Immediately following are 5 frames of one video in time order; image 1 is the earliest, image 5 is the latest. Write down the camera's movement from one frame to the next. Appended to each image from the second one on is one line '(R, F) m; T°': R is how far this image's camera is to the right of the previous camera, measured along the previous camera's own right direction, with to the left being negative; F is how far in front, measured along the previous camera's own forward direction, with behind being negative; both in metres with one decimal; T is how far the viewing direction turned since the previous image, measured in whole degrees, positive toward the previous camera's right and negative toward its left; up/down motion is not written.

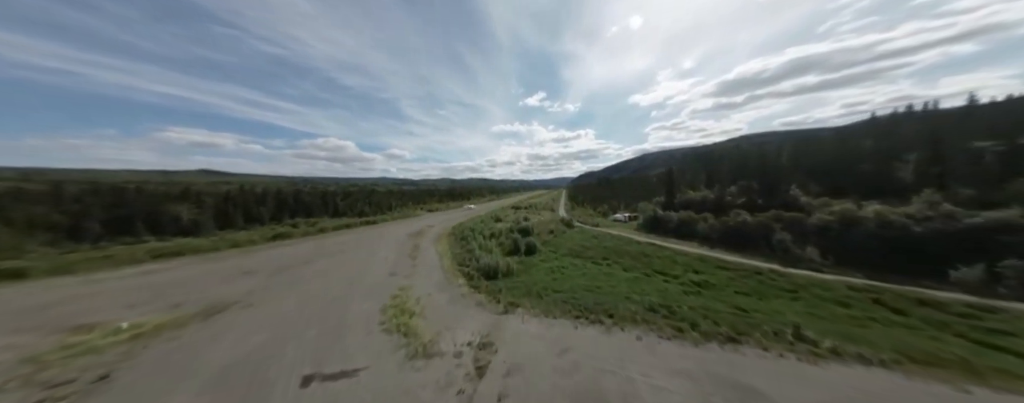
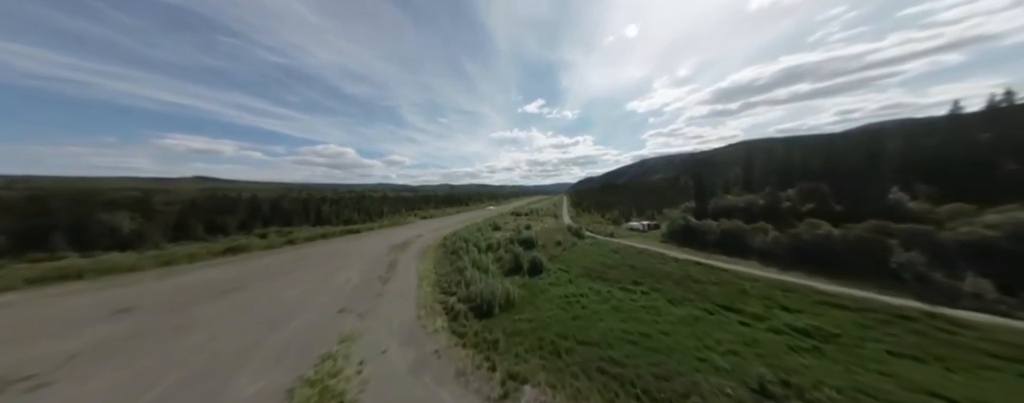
(-0.1, +3.3) m; 0°
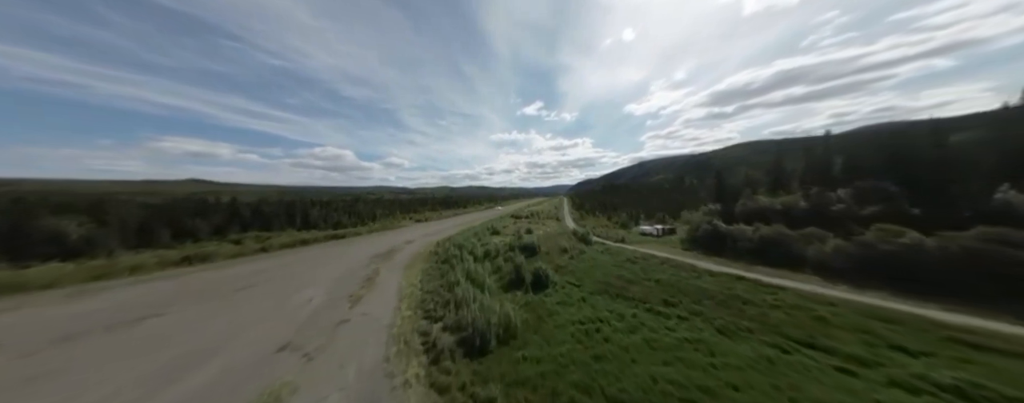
(-0.1, +2.0) m; 0°
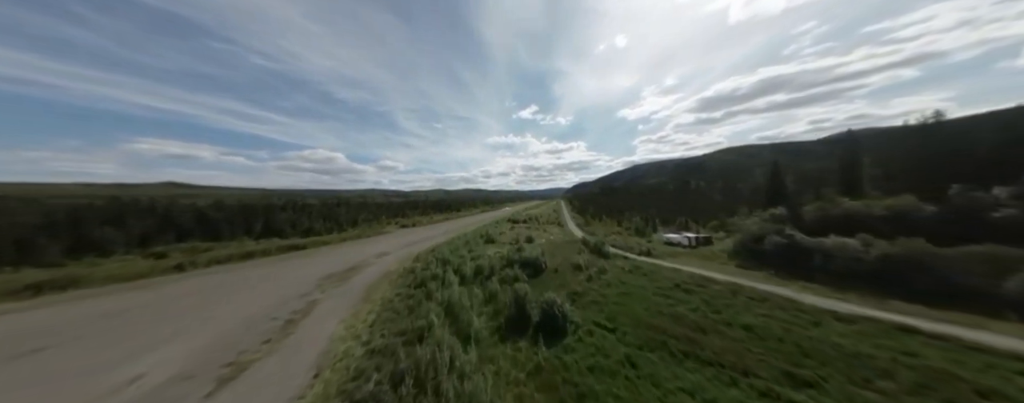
(-0.2, +3.9) m; +1°
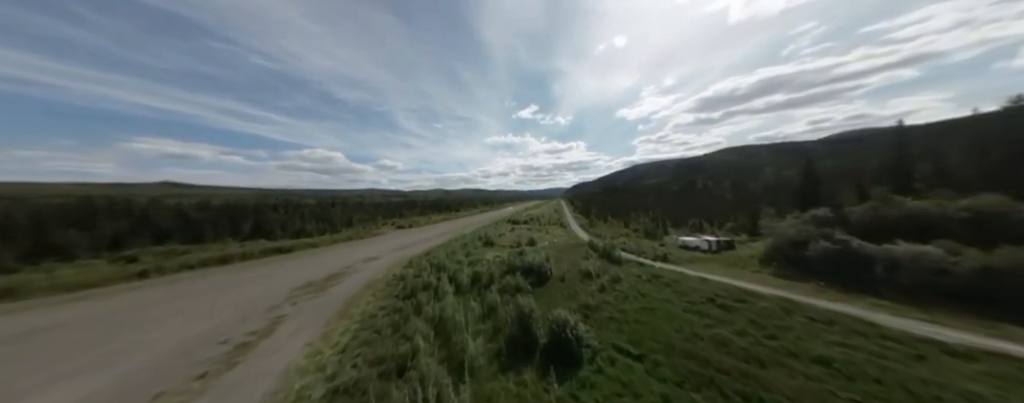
(-0.1, +1.4) m; 0°
